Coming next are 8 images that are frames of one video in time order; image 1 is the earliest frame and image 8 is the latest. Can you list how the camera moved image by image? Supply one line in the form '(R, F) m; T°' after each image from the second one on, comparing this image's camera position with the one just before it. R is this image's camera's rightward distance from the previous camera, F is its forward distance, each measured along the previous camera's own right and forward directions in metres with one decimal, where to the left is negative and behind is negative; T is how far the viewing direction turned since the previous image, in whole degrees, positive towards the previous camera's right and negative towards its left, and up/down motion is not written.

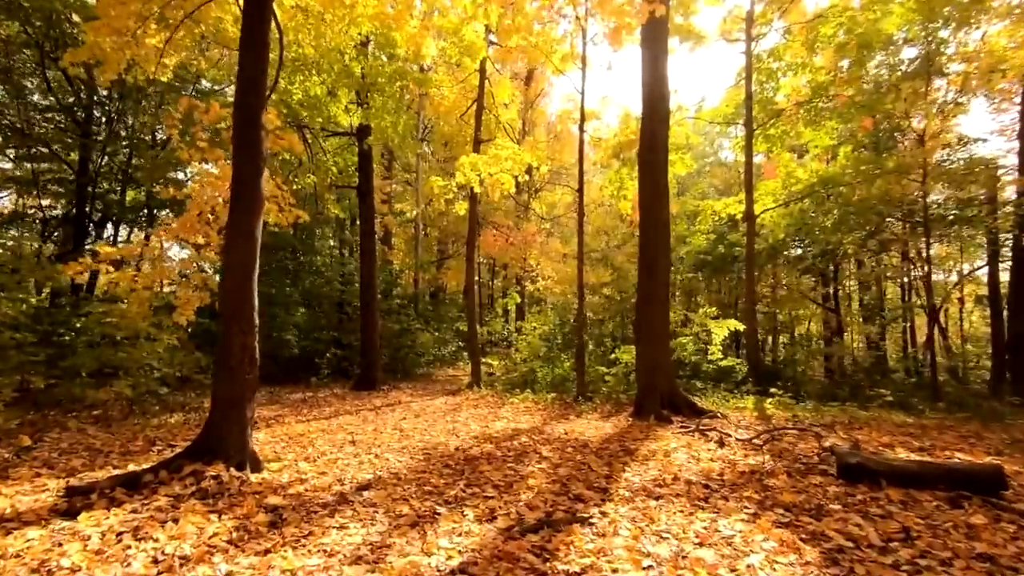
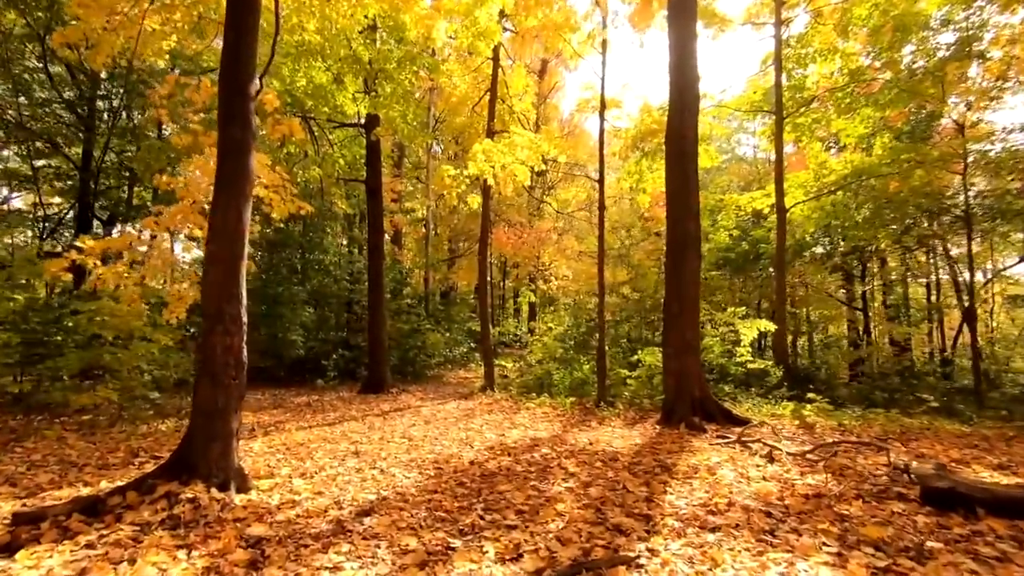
(-0.1, +0.6) m; -1°
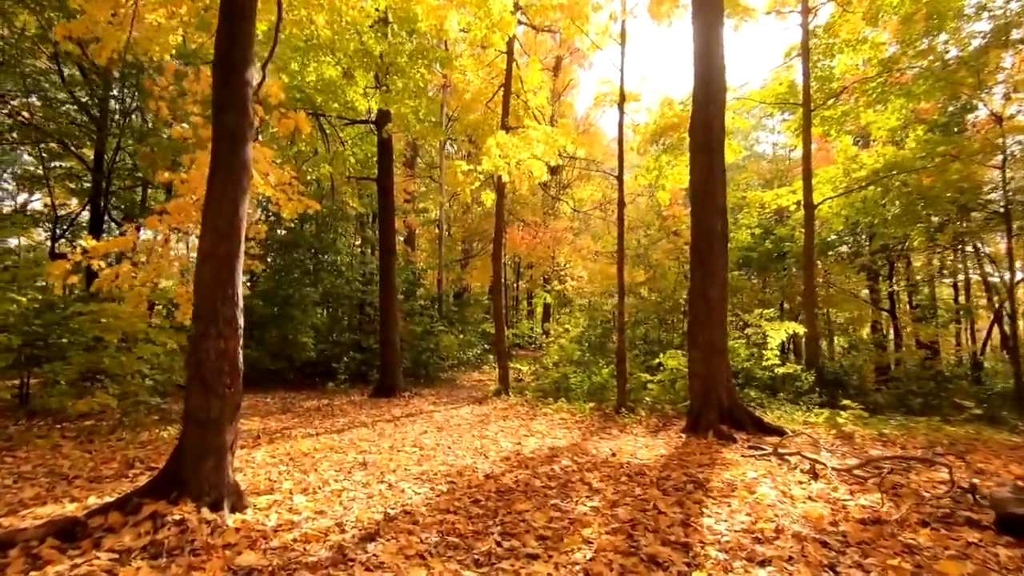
(0.0, +0.4) m; -1°
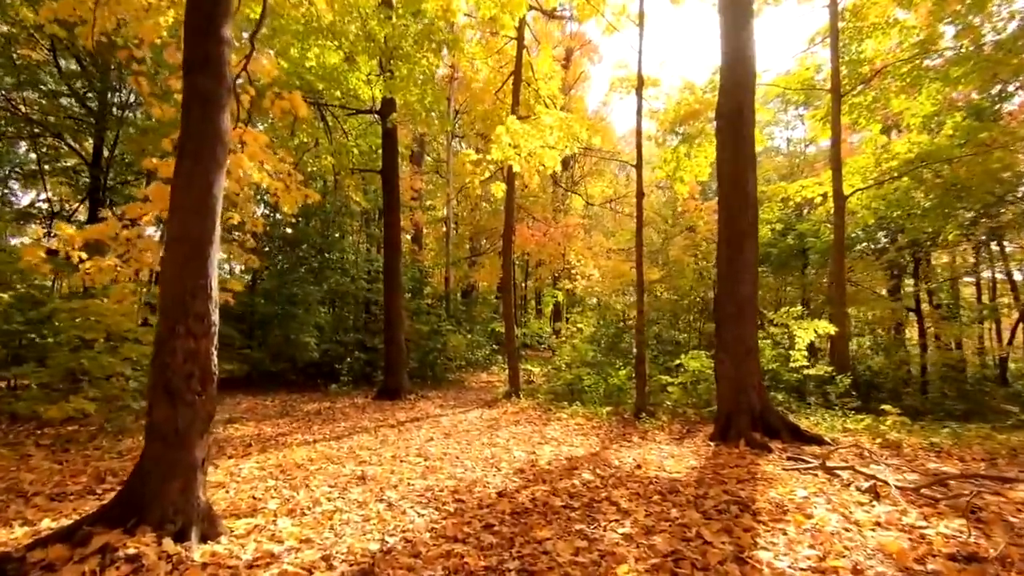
(-0.1, +0.6) m; -1°
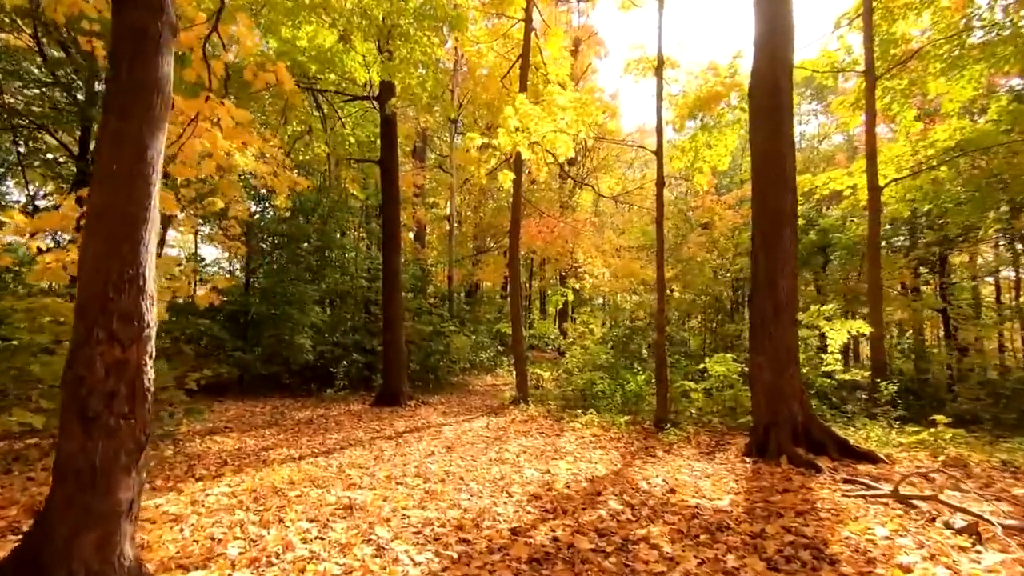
(-0.1, +0.8) m; 0°
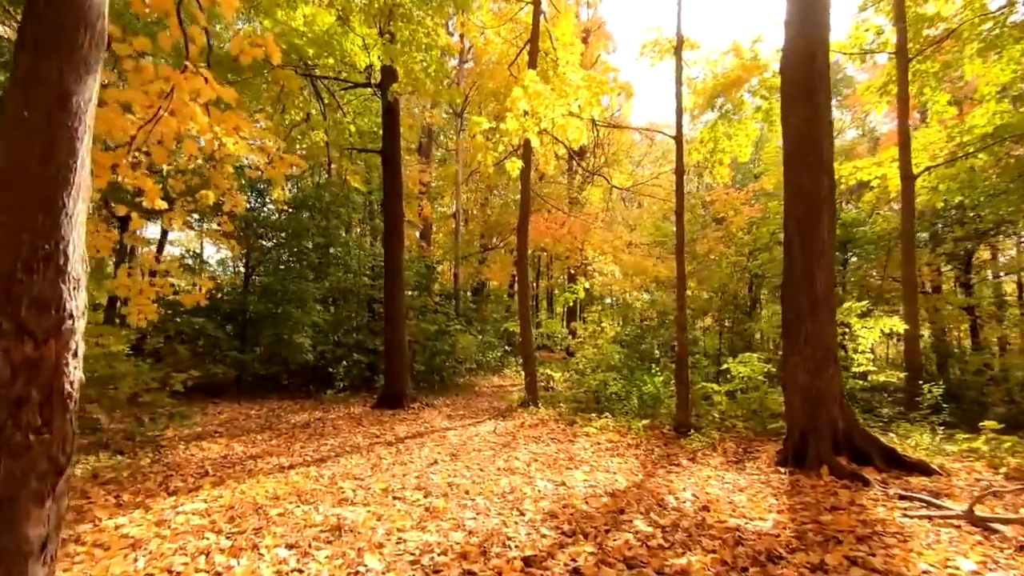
(0.0, +0.5) m; -1°
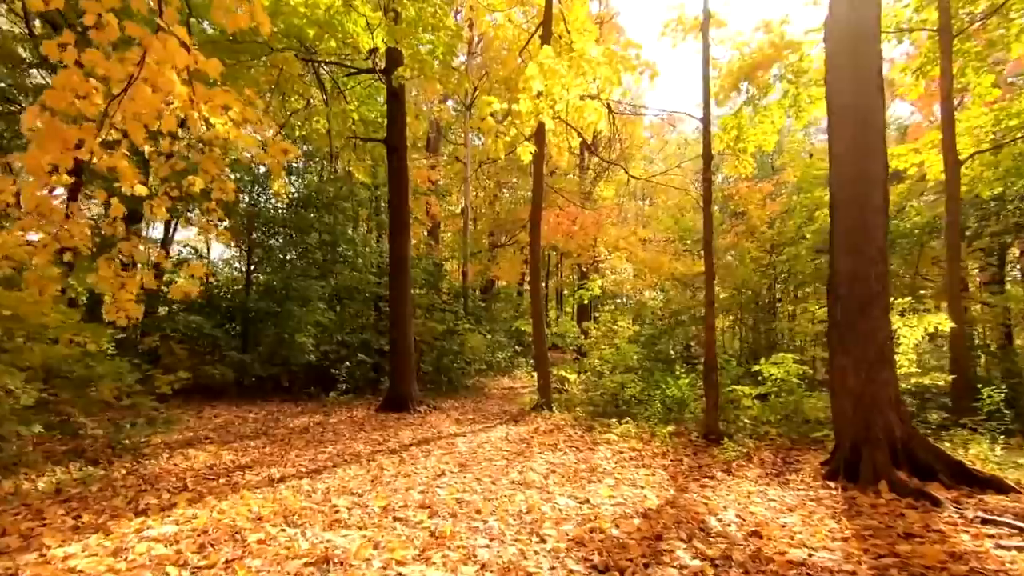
(-0.1, +0.6) m; -1°
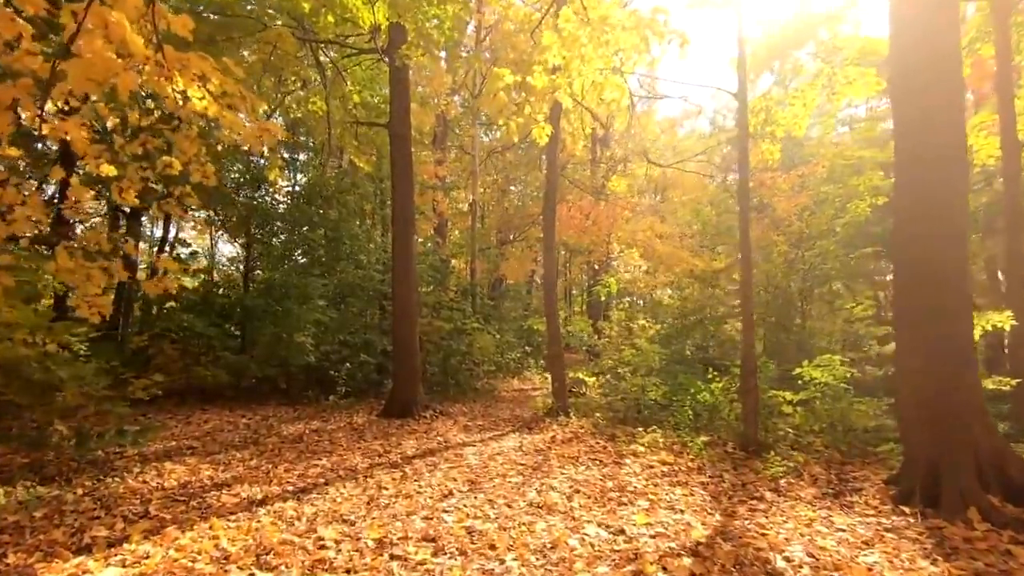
(-0.1, +0.7) m; -1°
